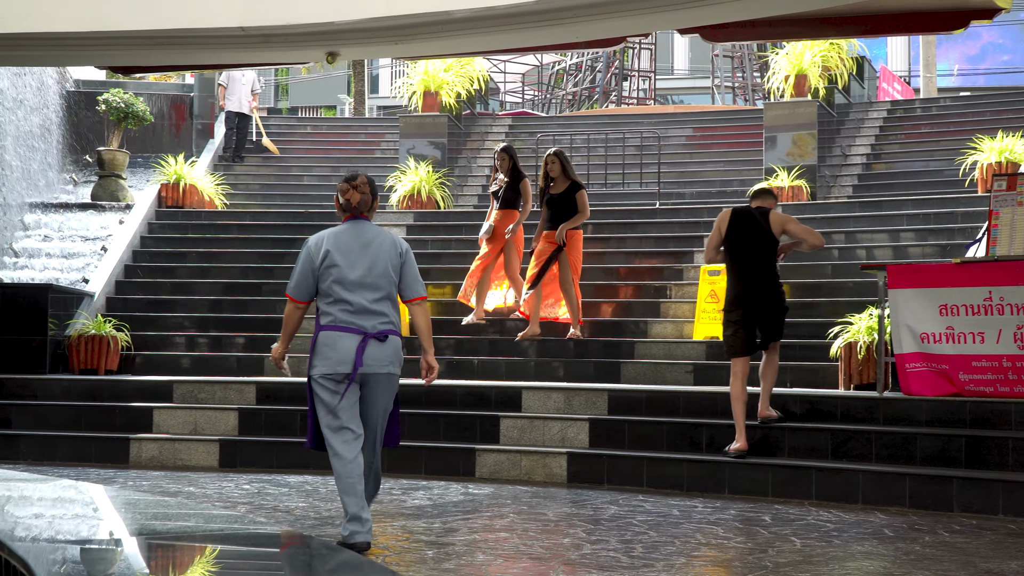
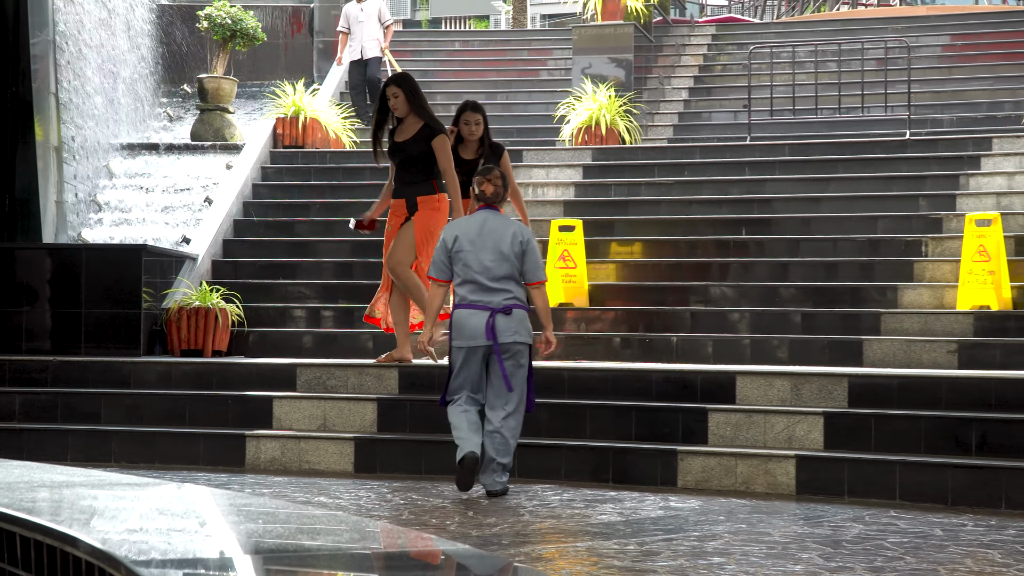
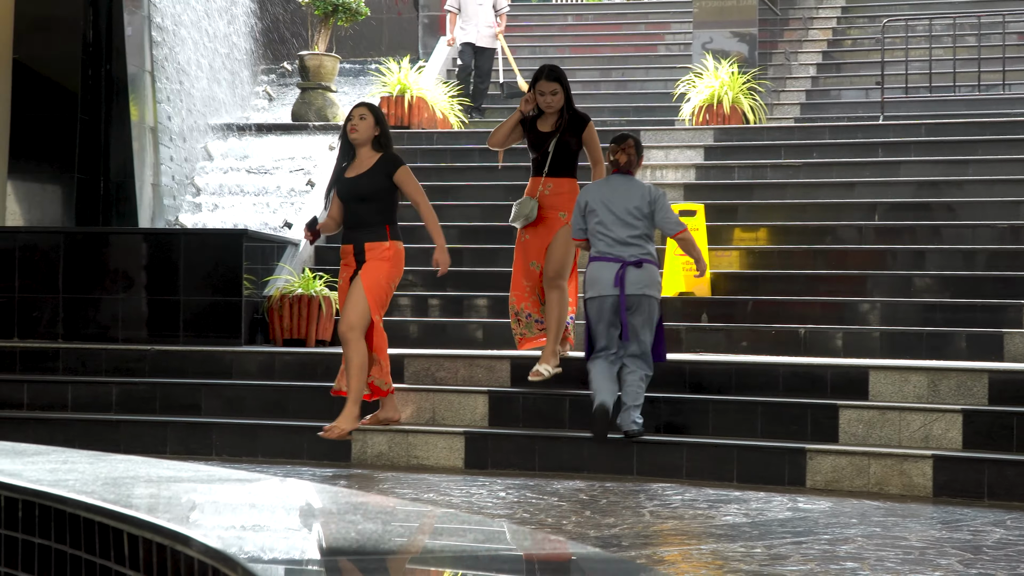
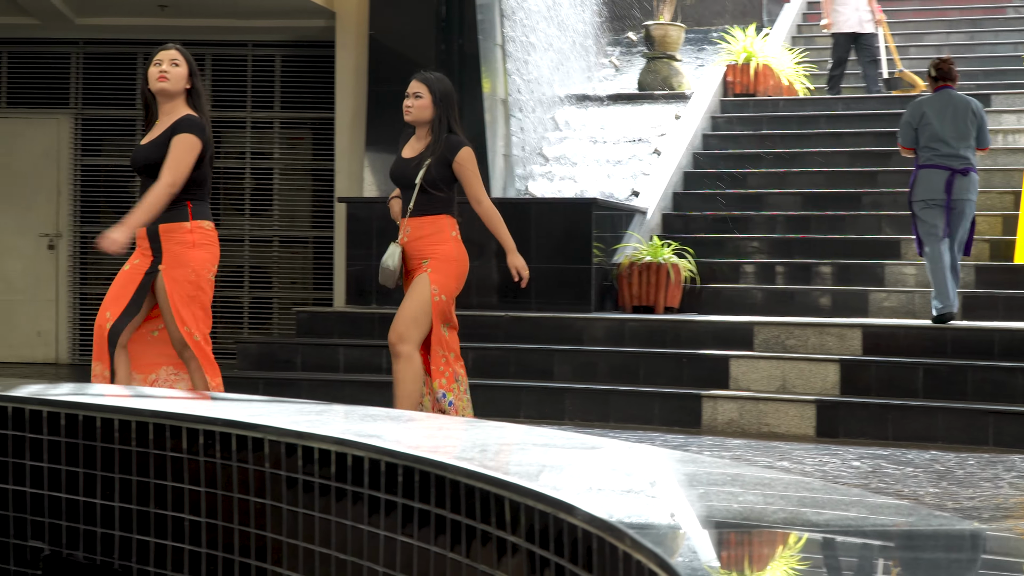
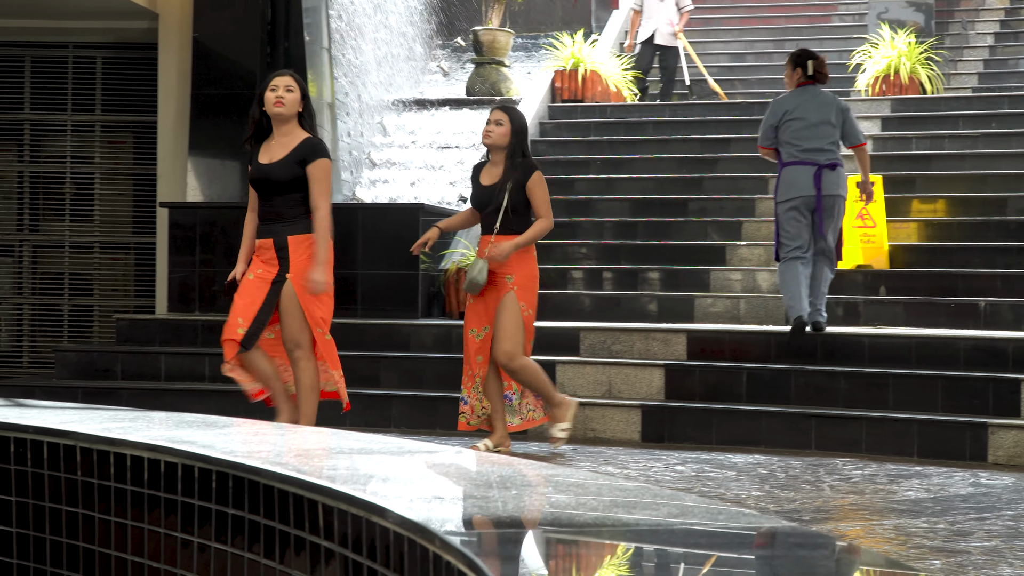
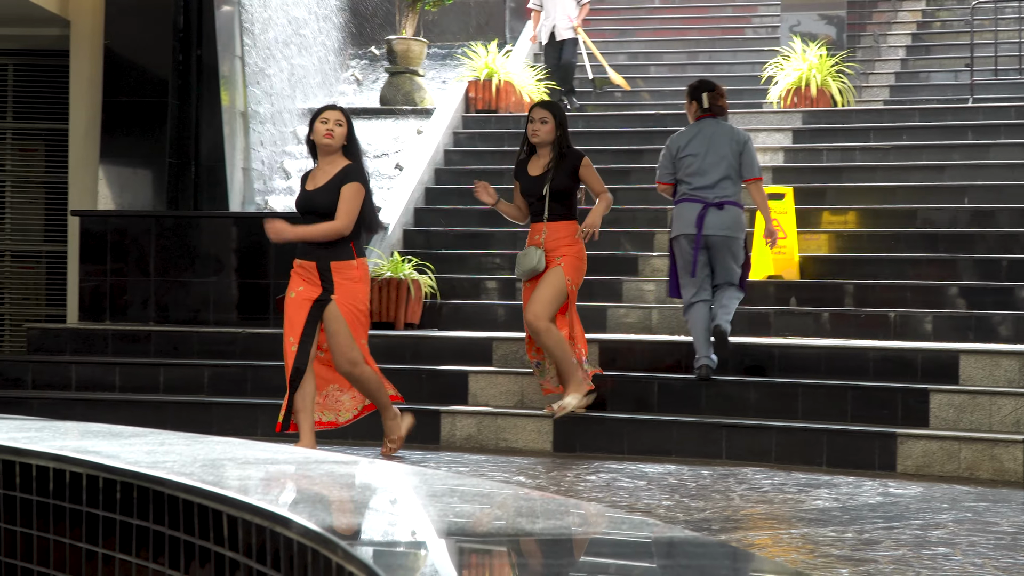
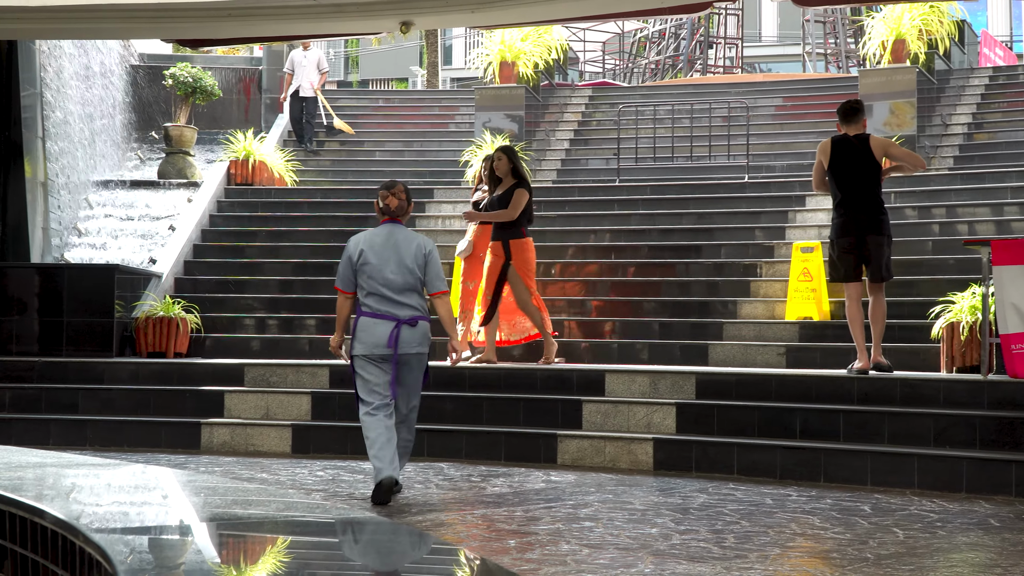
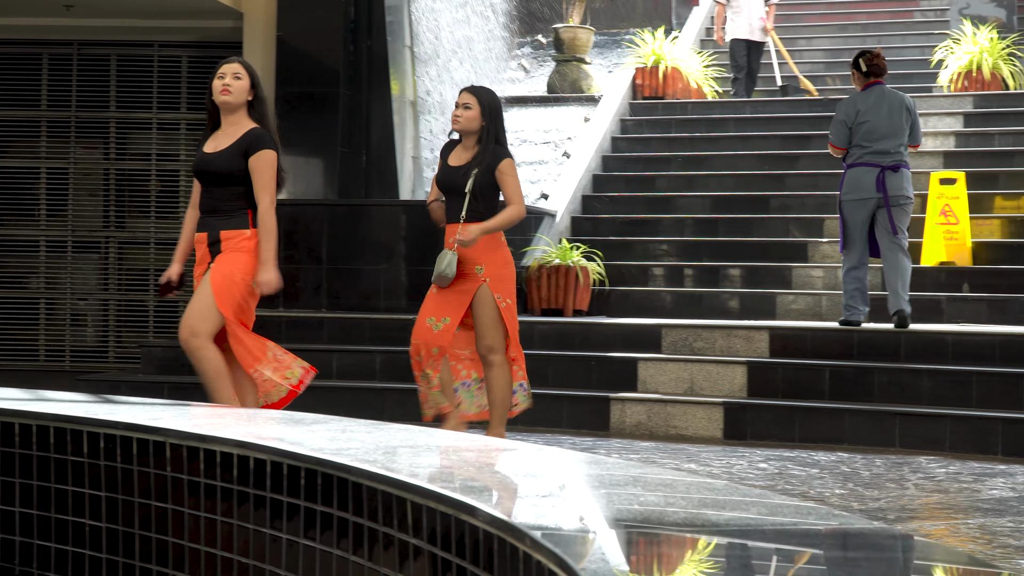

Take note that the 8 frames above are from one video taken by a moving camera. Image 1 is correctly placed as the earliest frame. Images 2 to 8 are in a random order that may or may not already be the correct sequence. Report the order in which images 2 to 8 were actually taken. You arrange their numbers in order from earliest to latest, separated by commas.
7, 2, 3, 6, 5, 8, 4
